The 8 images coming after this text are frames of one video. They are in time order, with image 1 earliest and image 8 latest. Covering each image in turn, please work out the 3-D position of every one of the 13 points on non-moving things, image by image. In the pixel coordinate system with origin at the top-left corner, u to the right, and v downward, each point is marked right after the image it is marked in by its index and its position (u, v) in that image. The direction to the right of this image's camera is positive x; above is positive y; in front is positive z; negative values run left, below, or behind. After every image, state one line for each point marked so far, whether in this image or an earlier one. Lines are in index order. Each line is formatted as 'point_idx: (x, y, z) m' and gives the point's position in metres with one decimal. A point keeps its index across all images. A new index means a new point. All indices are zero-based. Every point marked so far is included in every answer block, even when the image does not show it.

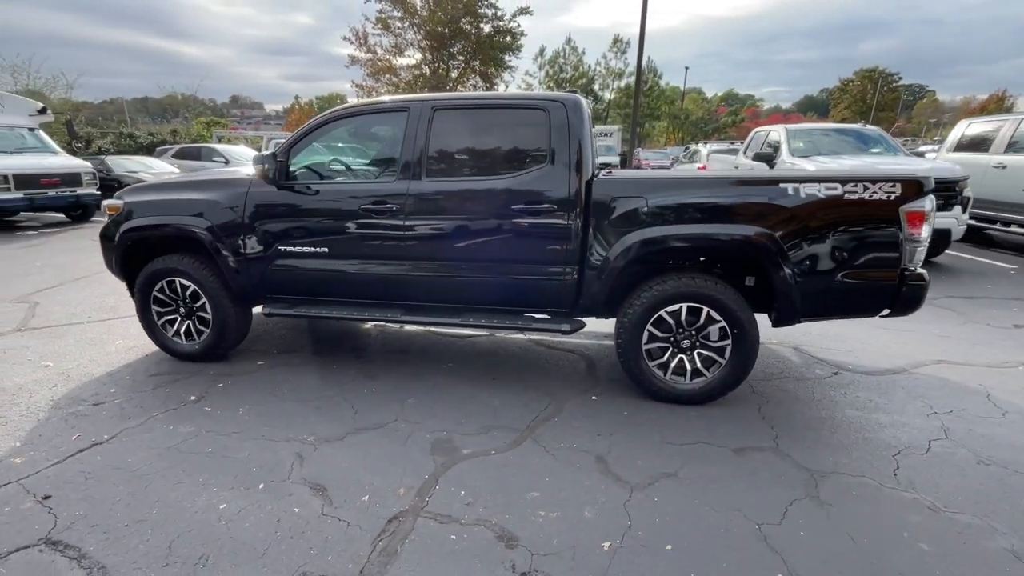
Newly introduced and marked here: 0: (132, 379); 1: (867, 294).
0: (-3.1, -0.7, +4.0) m
1: (+2.3, 0.0, +3.2) m
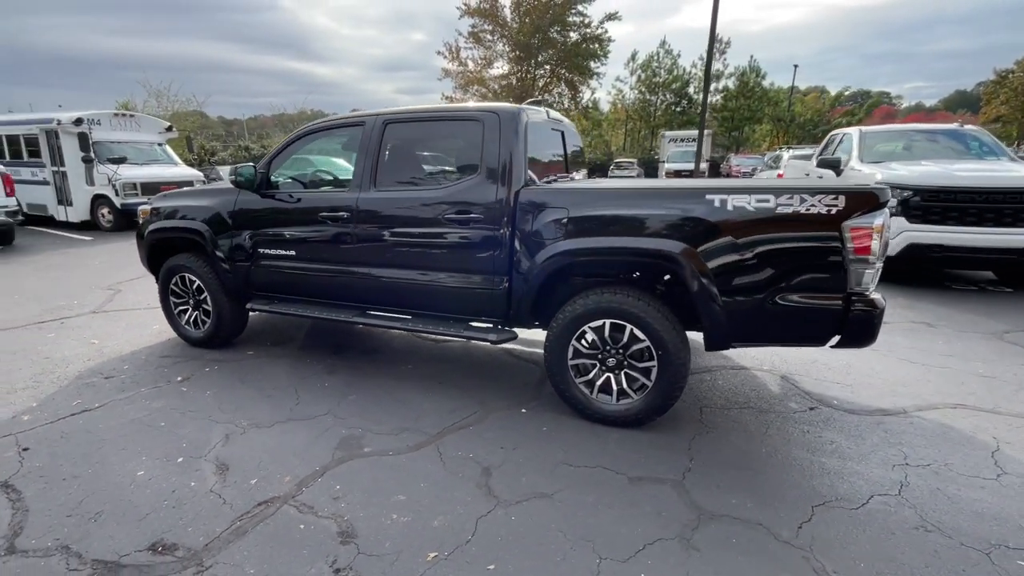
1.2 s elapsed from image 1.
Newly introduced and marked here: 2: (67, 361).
0: (-3.5, -0.7, +4.6) m
1: (+1.7, -0.2, +2.8) m
2: (-4.2, -0.7, +4.5) m
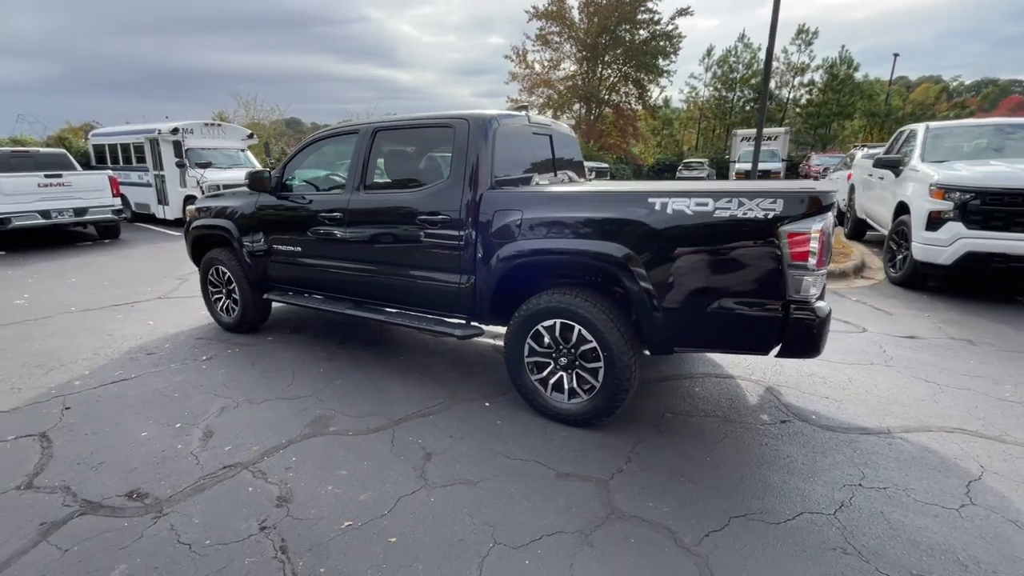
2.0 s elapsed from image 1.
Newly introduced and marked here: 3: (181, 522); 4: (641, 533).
0: (-3.6, -0.6, +5.3) m
1: (+1.3, -0.2, +2.7) m
2: (-4.3, -0.6, +5.3) m
3: (-1.7, -1.2, +2.5) m
4: (+0.6, -1.2, +2.4) m
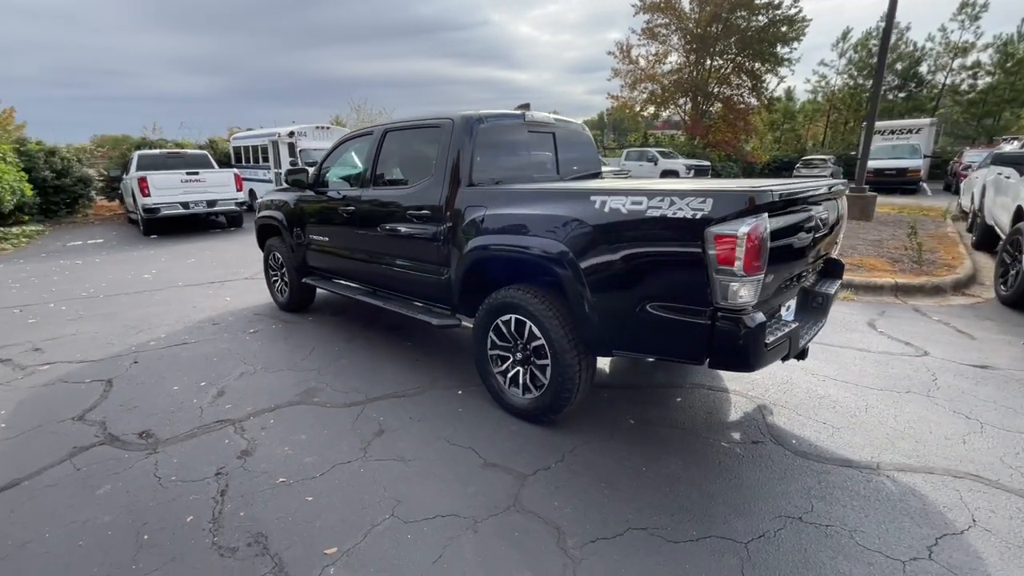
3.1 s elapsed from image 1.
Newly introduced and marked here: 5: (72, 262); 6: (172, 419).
0: (-3.4, -0.3, +6.2) m
1: (+0.9, -0.2, +2.6) m
2: (-4.0, -0.3, +6.3) m
3: (-2.2, -1.1, +3.1) m
4: (+0.1, -1.2, +2.4) m
5: (-9.2, +0.6, +10.1) m
6: (-2.5, -1.0, +3.6) m
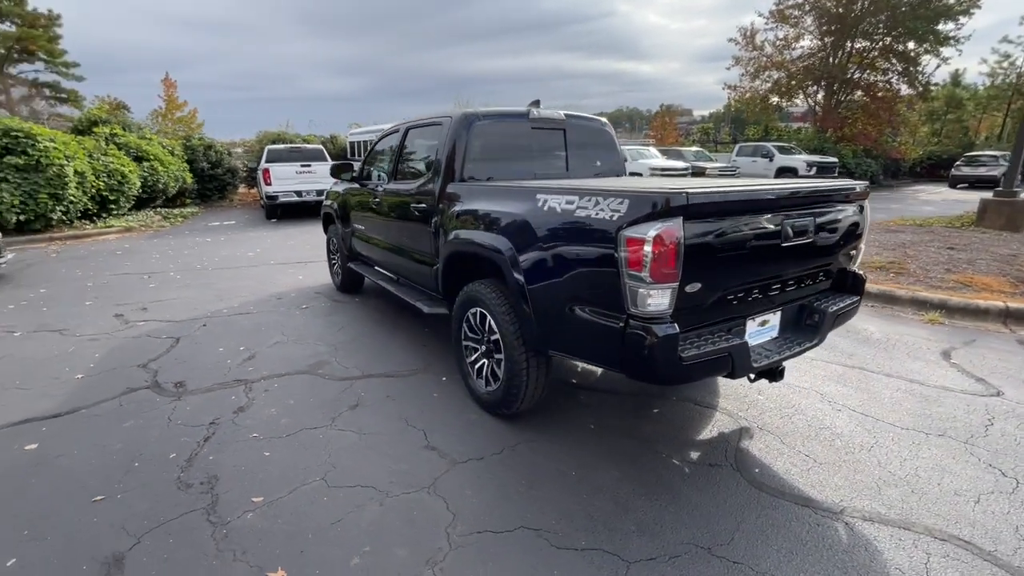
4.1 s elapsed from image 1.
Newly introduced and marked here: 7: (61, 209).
0: (-2.9, 0.0, +6.9) m
1: (+0.4, -0.3, +2.5) m
2: (-3.5, 0.0, +7.2) m
3: (-2.5, -0.9, +3.7) m
4: (-0.4, -1.2, +2.5) m
5: (-7.7, +1.2, +12.1) m
6: (-2.7, -0.8, +4.2) m
7: (-11.0, +1.9, +11.8) m
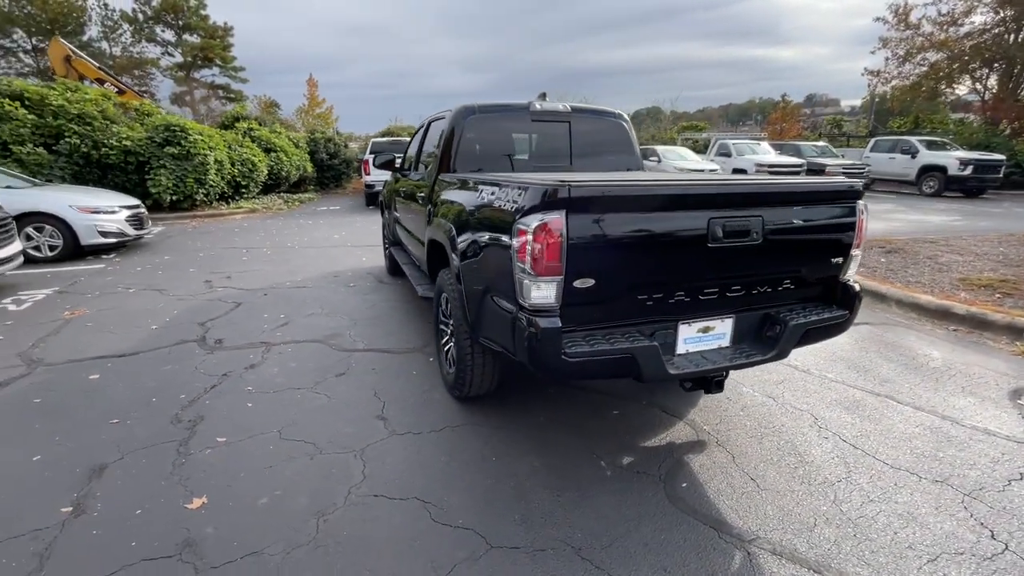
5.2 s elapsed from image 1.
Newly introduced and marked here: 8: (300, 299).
0: (-2.4, +0.3, +7.6) m
1: (0.0, -0.2, +2.5) m
2: (-2.9, +0.4, +8.0) m
3: (-2.7, -0.6, +4.3) m
4: (-1.0, -1.1, +2.8) m
5: (-5.7, +1.9, +13.6) m
6: (-2.8, -0.5, +4.9) m
7: (-9.0, +2.8, +14.1) m
8: (-2.7, -0.2, +6.1) m
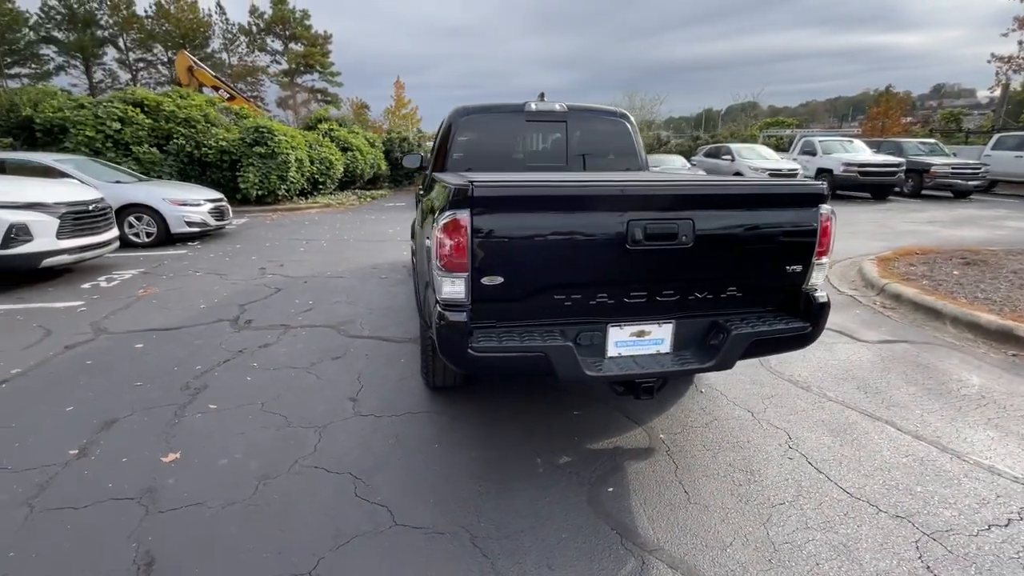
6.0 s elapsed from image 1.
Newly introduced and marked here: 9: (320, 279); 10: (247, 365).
0: (-1.9, +0.4, +8.0) m
1: (-0.4, -0.2, +2.7) m
2: (-2.3, +0.5, +8.5) m
3: (-2.8, -0.5, +4.9) m
4: (-1.3, -1.0, +3.1) m
5: (-4.2, +2.2, +14.5) m
6: (-2.7, -0.3, +5.4) m
7: (-7.3, +3.2, +15.5) m
8: (-2.5, 0.0, +6.6) m
9: (-2.8, +0.1, +7.1) m
10: (-2.3, -0.7, +4.2) m
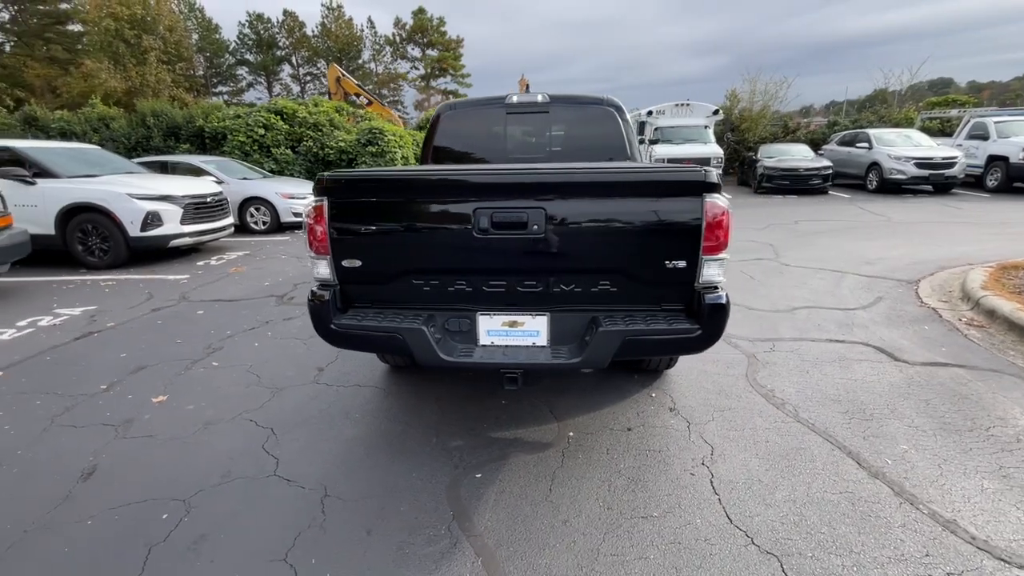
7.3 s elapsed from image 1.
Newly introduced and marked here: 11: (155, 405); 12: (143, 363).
0: (-1.1, +0.6, +8.5) m
1: (-1.1, -0.1, +2.9) m
2: (-1.4, +0.7, +9.0) m
3: (-2.8, -0.2, +5.7) m
4: (-1.9, -0.8, +3.6) m
5: (-1.6, +2.5, +15.3) m
6: (-2.6, -0.1, +6.2) m
7: (-4.3, +3.7, +17.0) m
8: (-2.0, +0.2, +7.3) m
9: (-2.2, +0.4, +7.9) m
10: (-2.5, -0.5, +4.9) m
11: (-2.6, -0.9, +3.5) m
12: (-3.2, -0.7, +4.2) m
